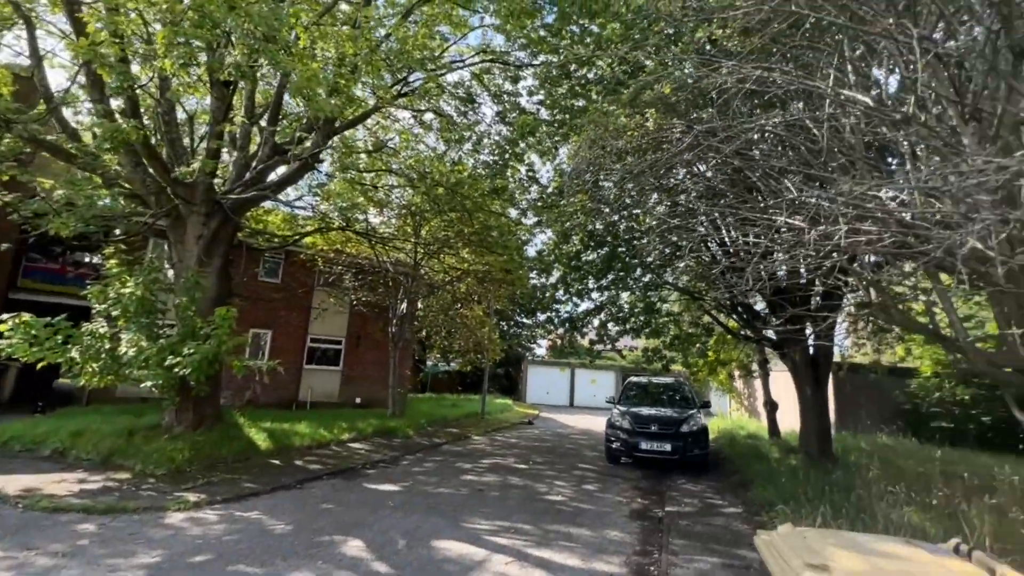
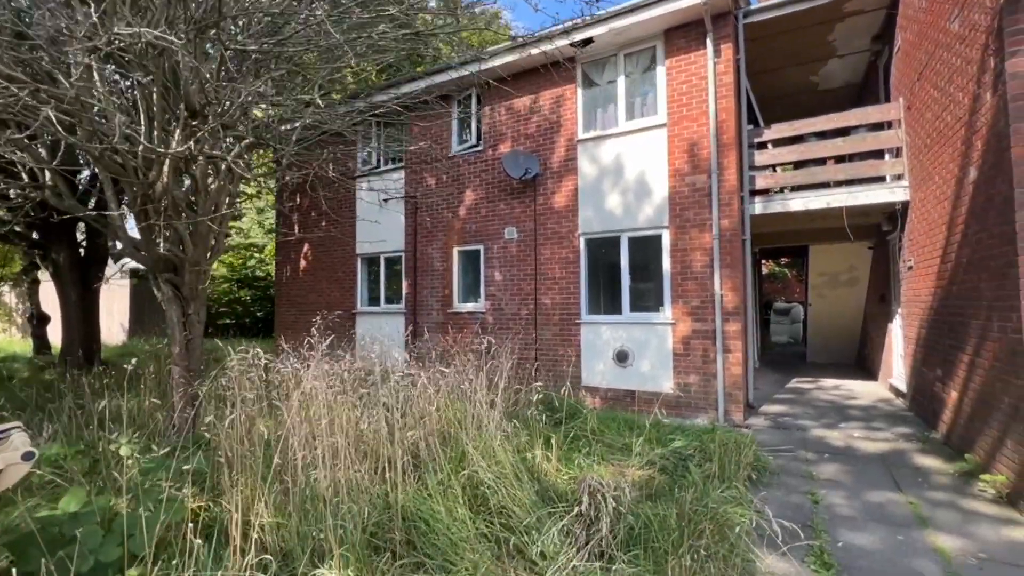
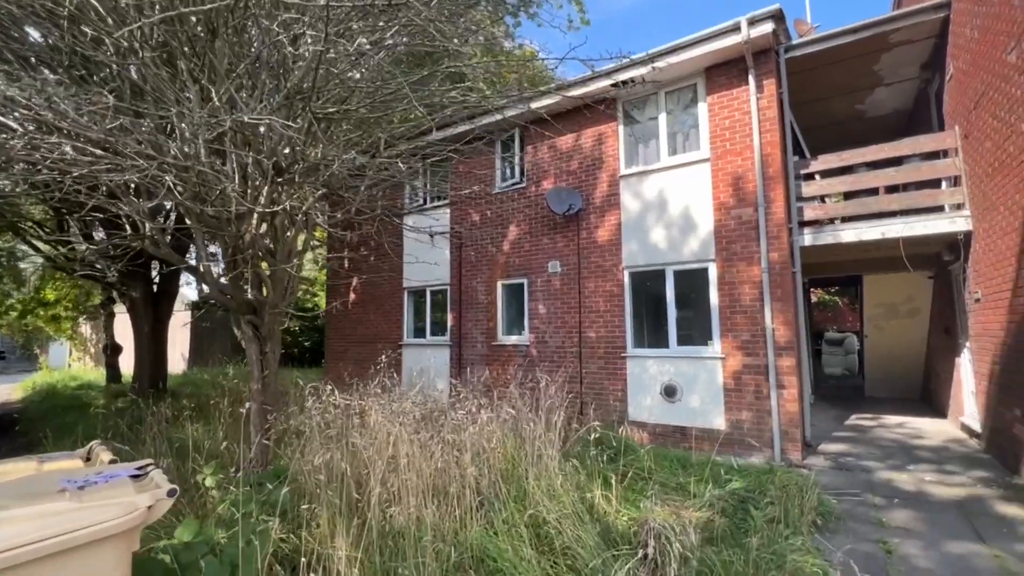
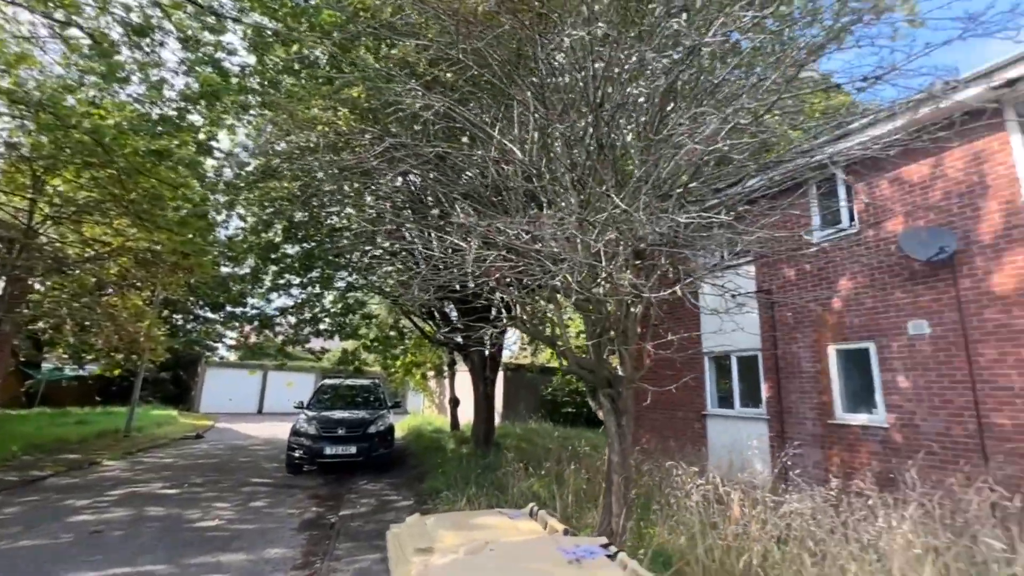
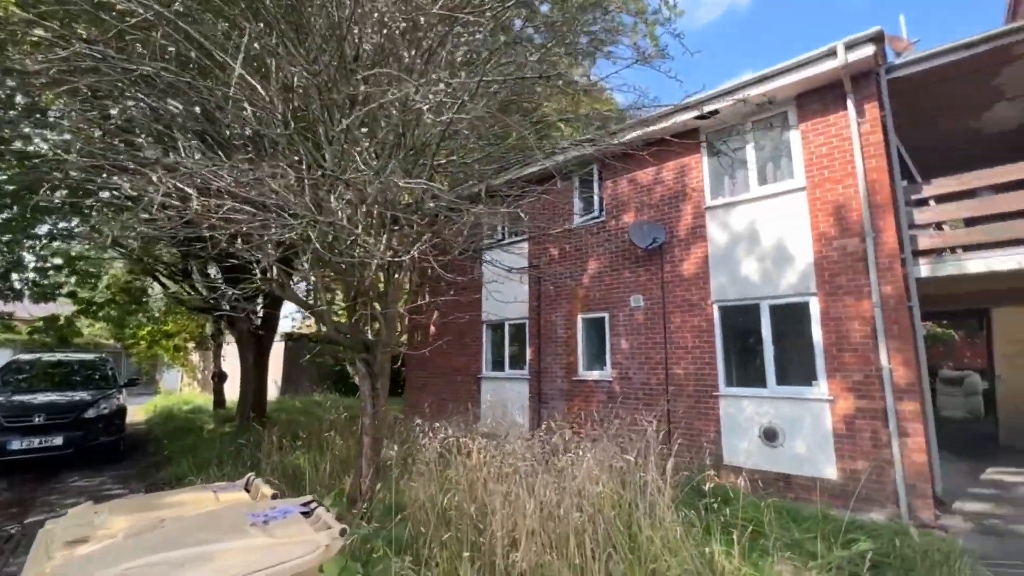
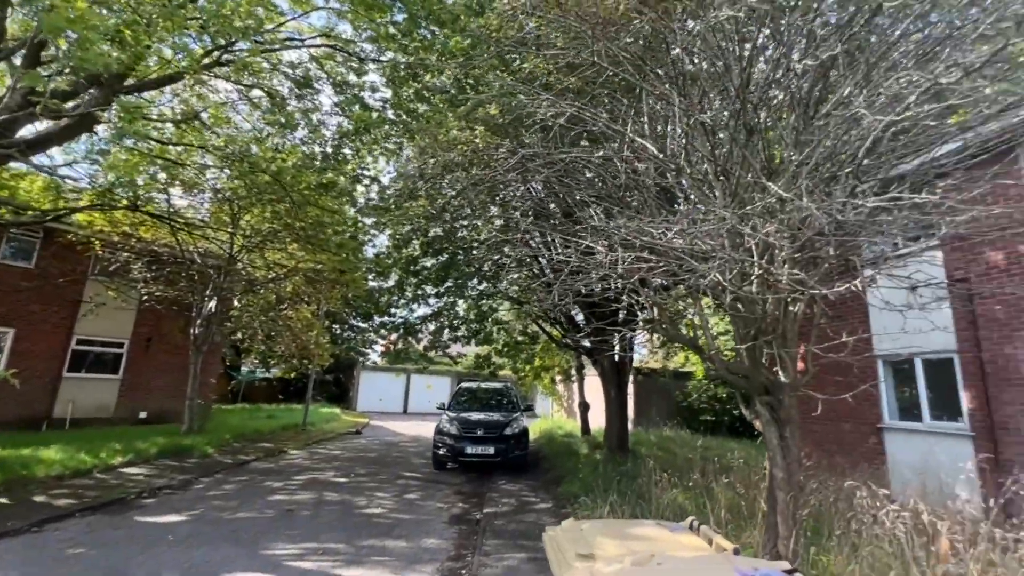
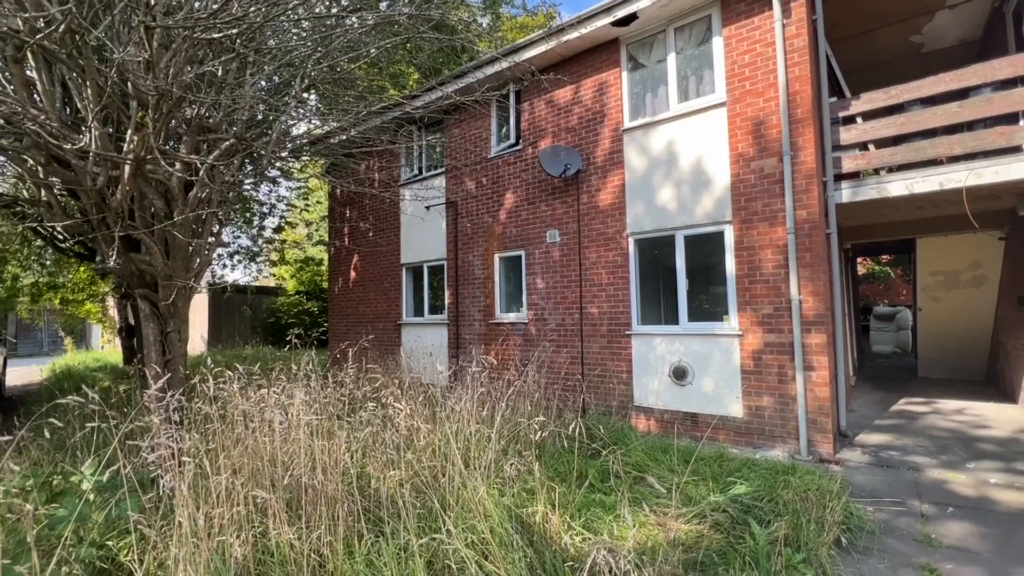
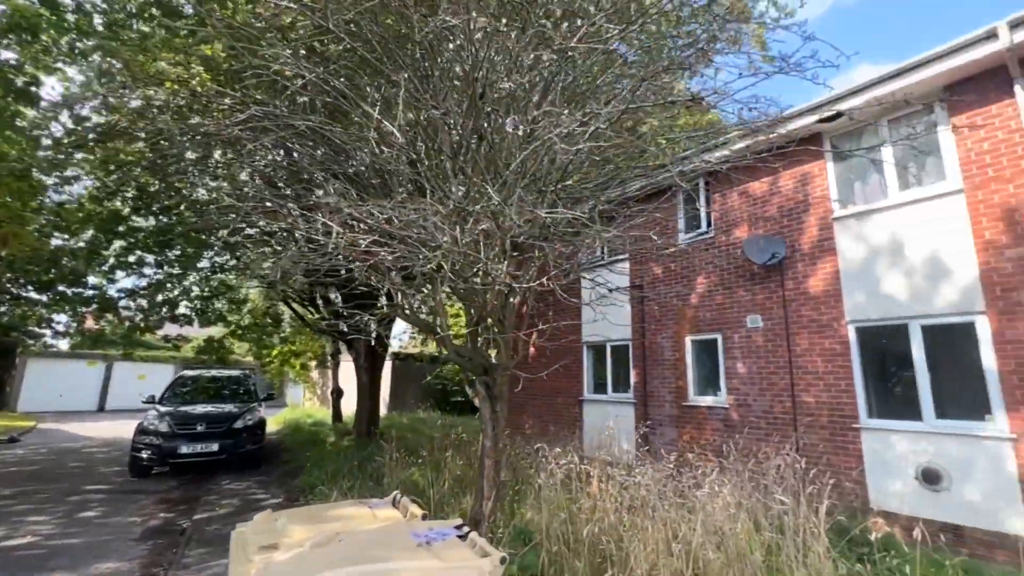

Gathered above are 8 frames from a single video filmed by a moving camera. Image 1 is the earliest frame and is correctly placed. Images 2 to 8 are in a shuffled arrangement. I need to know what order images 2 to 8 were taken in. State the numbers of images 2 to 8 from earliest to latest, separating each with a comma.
6, 4, 8, 5, 3, 2, 7
